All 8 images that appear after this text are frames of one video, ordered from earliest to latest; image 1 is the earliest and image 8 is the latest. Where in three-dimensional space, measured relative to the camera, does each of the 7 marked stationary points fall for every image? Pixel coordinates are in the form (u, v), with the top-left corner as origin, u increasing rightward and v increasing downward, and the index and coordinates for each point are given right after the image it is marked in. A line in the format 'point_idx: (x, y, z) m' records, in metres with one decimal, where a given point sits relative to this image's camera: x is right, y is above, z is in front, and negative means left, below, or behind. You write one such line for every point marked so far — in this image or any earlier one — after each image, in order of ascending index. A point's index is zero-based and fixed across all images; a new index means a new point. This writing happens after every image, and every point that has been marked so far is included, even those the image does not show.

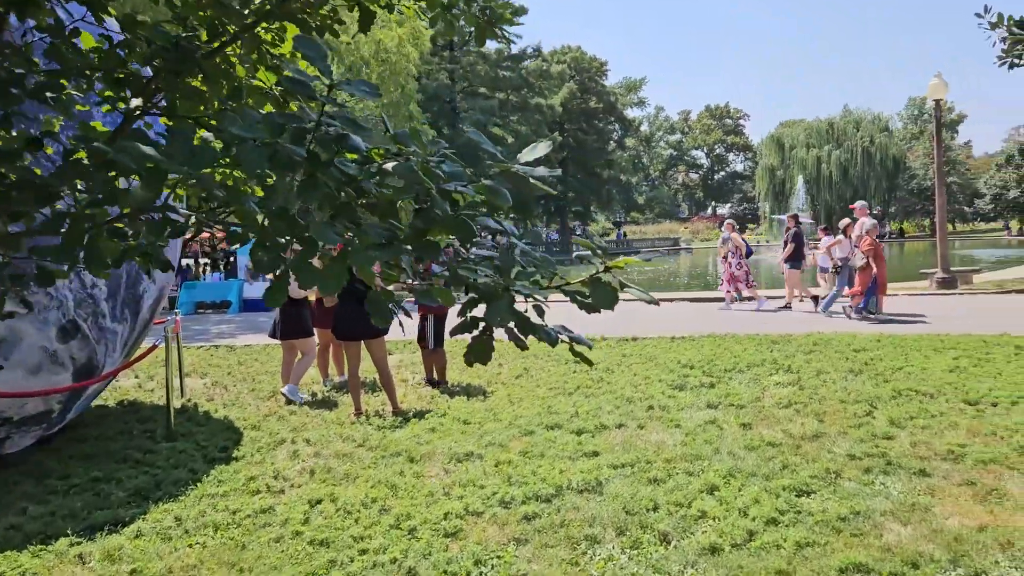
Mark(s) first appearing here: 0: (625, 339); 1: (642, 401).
0: (+1.5, -0.7, +10.8) m
1: (+1.1, -1.0, +7.2) m
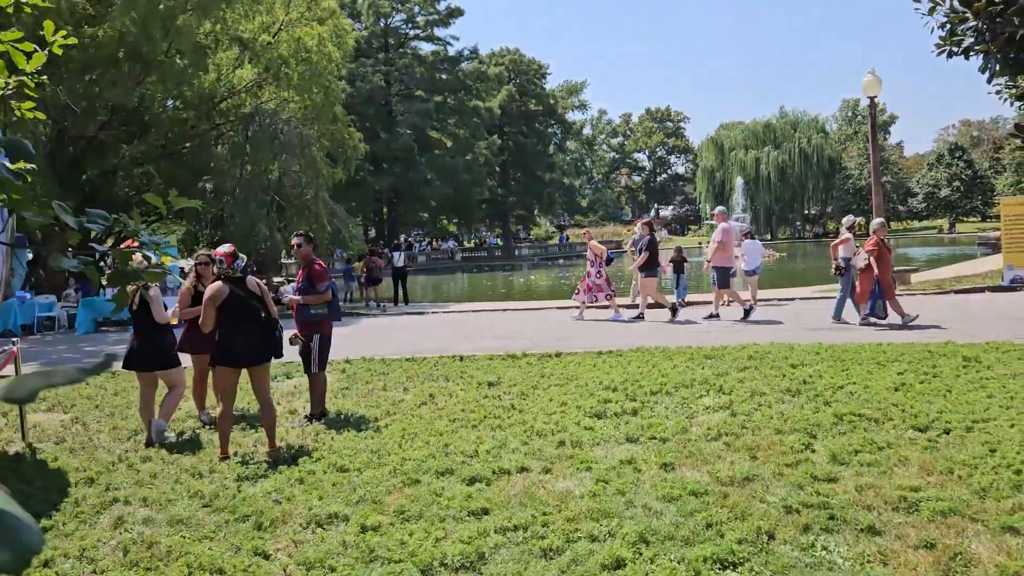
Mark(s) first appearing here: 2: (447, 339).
0: (+0.4, -0.9, +9.9) m
1: (+0.3, -1.1, +6.3) m
2: (-1.0, -0.8, +12.7) m
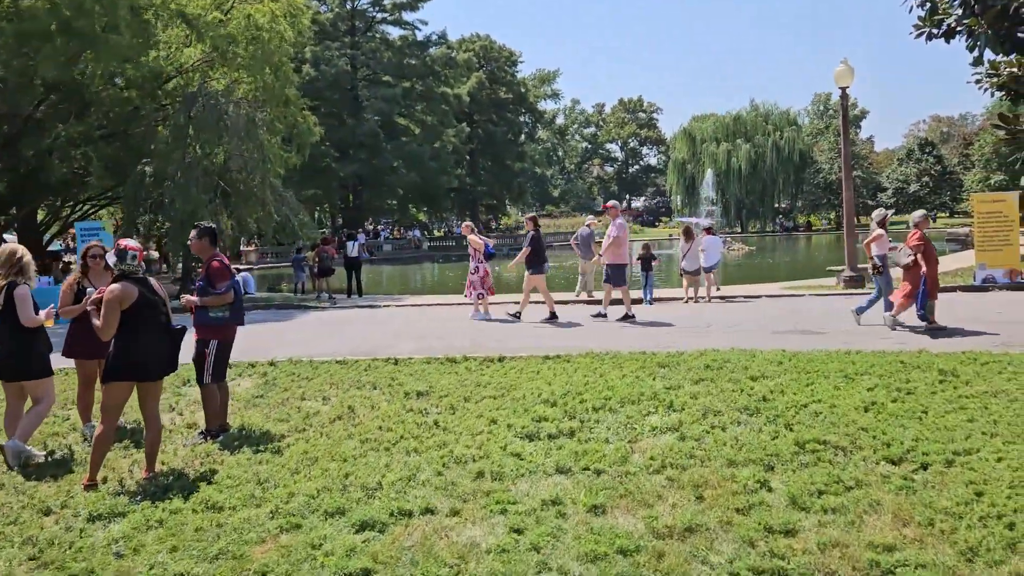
0: (-0.3, -0.8, +9.0) m
1: (-0.3, -1.1, +5.4) m
2: (-1.8, -0.7, +11.8) m
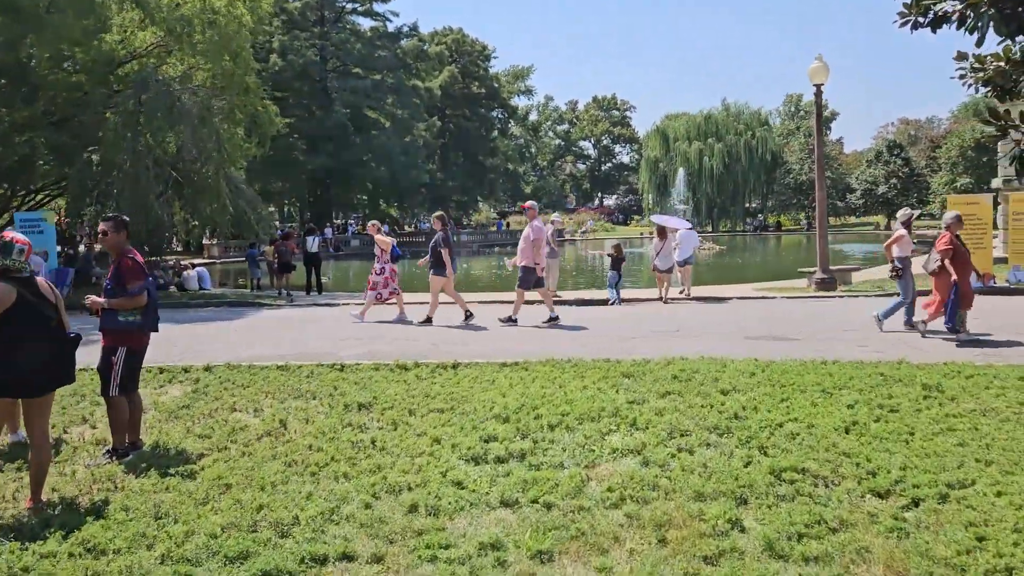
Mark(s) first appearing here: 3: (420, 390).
0: (-0.7, -0.9, +8.3) m
1: (-0.6, -1.2, +4.7) m
2: (-2.3, -0.7, +11.1) m
3: (-0.9, -0.9, +7.5) m
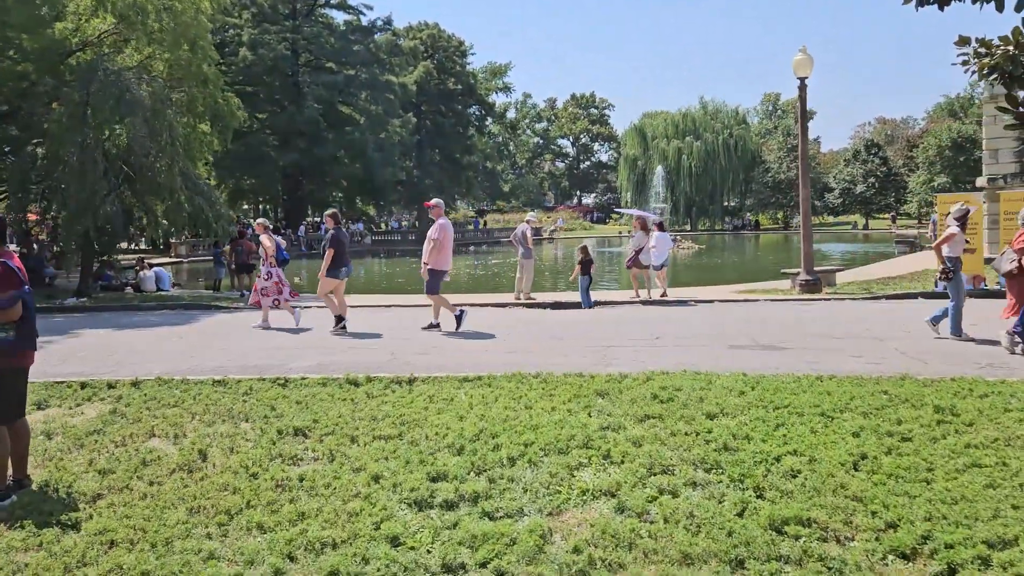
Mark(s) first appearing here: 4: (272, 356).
0: (-1.1, -0.9, +7.5) m
1: (-0.9, -1.2, +3.9) m
2: (-2.8, -0.8, +10.2) m
3: (-1.2, -1.0, +6.7) m
4: (-2.9, -0.8, +9.9) m
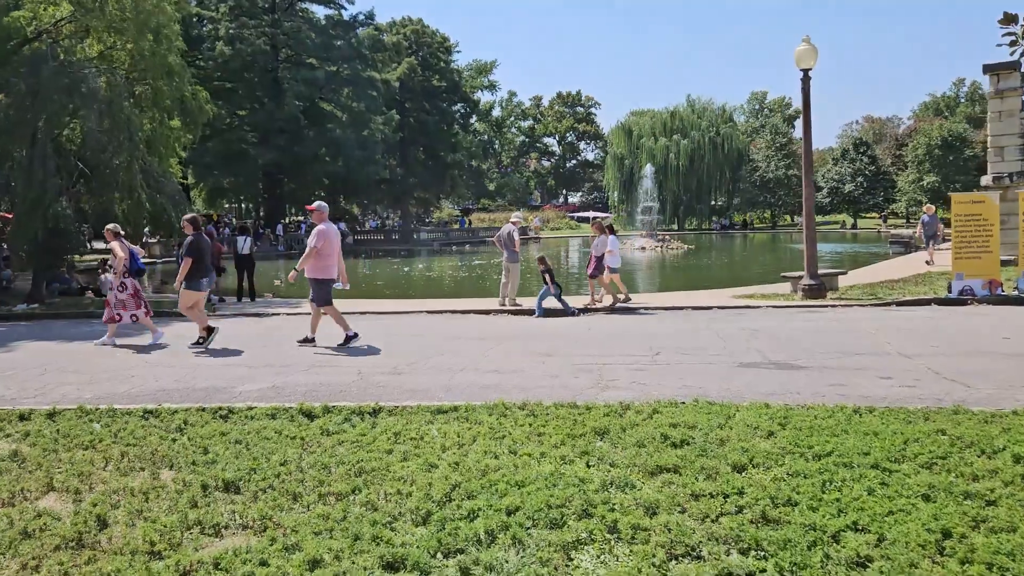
0: (-1.2, -1.0, +6.3) m
1: (-0.9, -1.4, +2.7) m
2: (-2.9, -0.9, +9.0) m
3: (-1.3, -1.1, +5.5) m
4: (-3.1, -0.9, +8.7) m
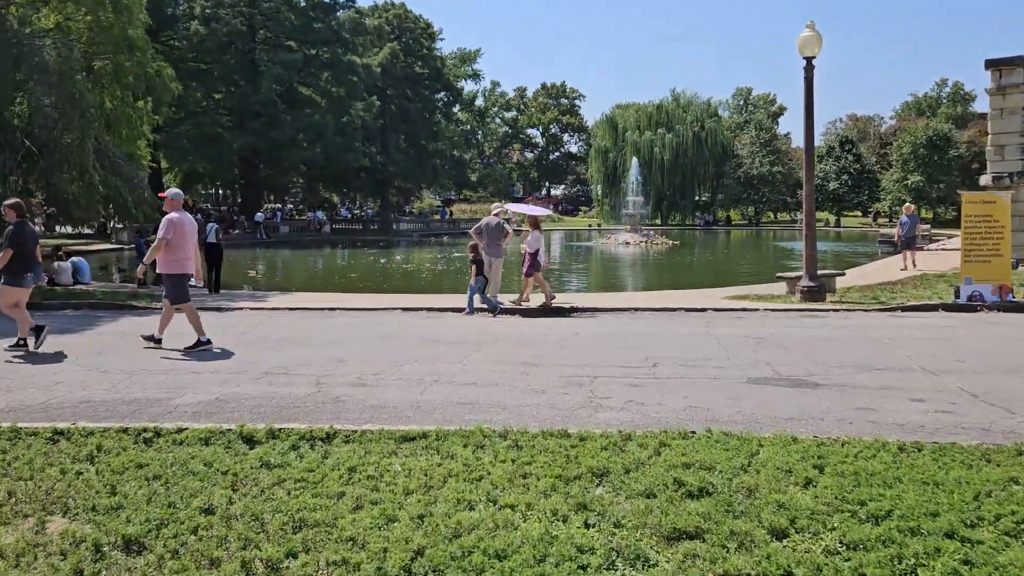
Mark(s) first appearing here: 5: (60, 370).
0: (-1.3, -1.1, +5.3) m
1: (-1.0, -1.4, +1.7) m
2: (-3.1, -0.9, +7.9) m
3: (-1.4, -1.1, +4.5) m
4: (-3.3, -0.9, +7.6) m
5: (-4.7, -0.8, +8.5) m
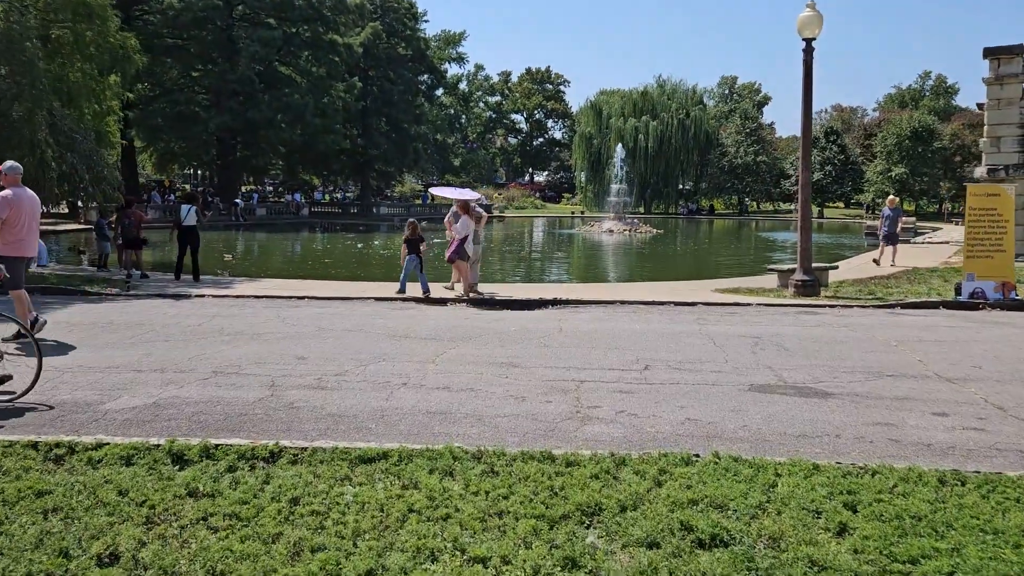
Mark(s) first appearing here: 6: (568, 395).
0: (-1.5, -1.0, +4.5) m
1: (-1.1, -1.5, +0.9) m
2: (-3.3, -0.8, +7.1) m
3: (-1.5, -1.1, +3.6) m
4: (-3.5, -0.8, +6.8) m
5: (-4.9, -0.7, +7.6) m
6: (+0.4, -0.8, +6.6) m
